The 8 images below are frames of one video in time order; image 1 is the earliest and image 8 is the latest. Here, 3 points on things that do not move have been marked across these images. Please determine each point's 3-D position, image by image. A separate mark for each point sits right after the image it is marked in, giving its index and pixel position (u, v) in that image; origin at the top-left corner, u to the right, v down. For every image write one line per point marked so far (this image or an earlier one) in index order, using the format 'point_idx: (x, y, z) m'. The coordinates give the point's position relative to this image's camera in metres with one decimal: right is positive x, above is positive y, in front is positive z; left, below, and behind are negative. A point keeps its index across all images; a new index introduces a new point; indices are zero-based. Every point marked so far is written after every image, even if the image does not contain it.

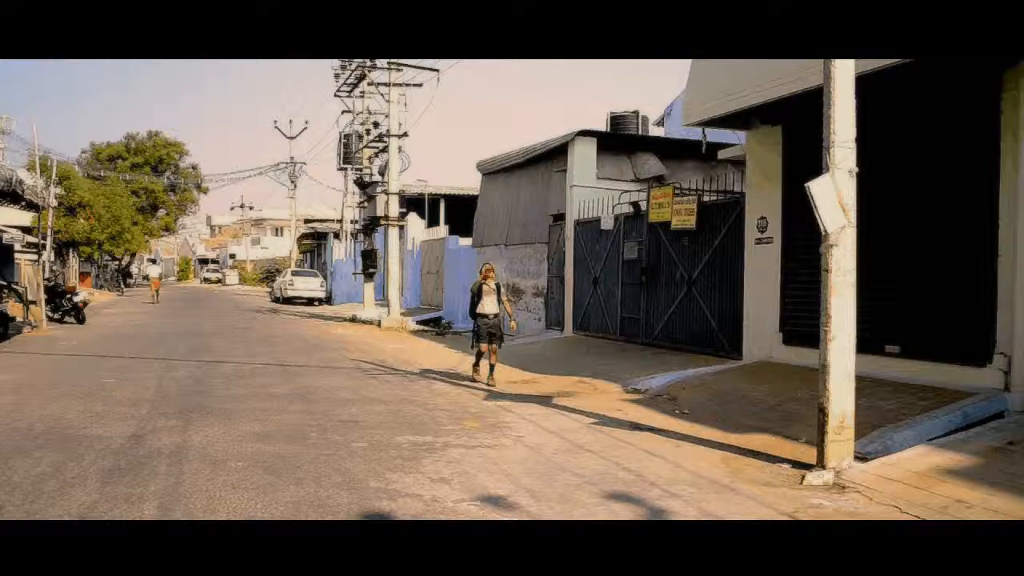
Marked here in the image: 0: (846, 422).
0: (+1.9, -0.8, +6.1) m
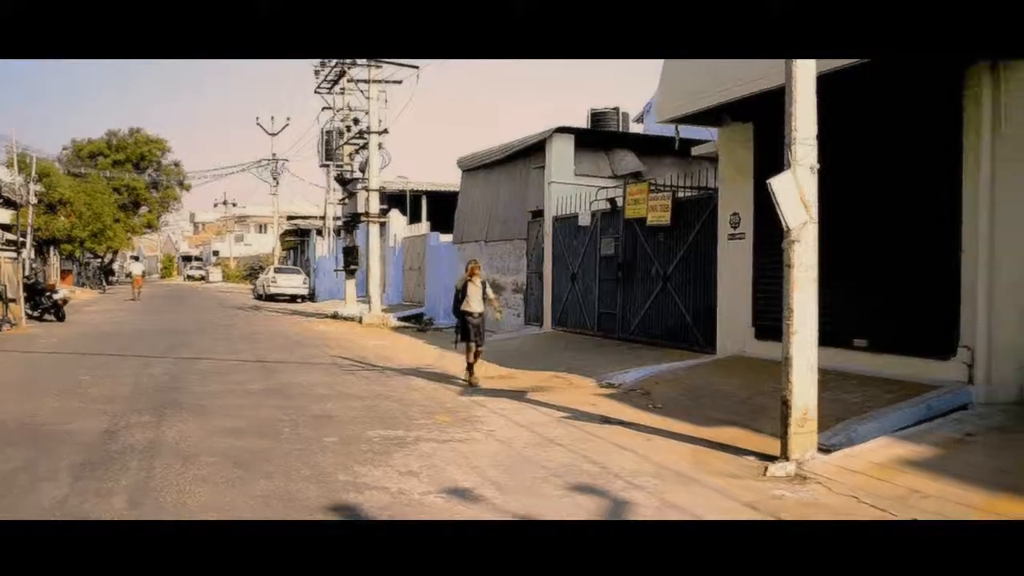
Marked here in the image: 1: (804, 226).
0: (+1.7, -0.7, +6.2) m
1: (+1.7, +0.4, +6.2) m
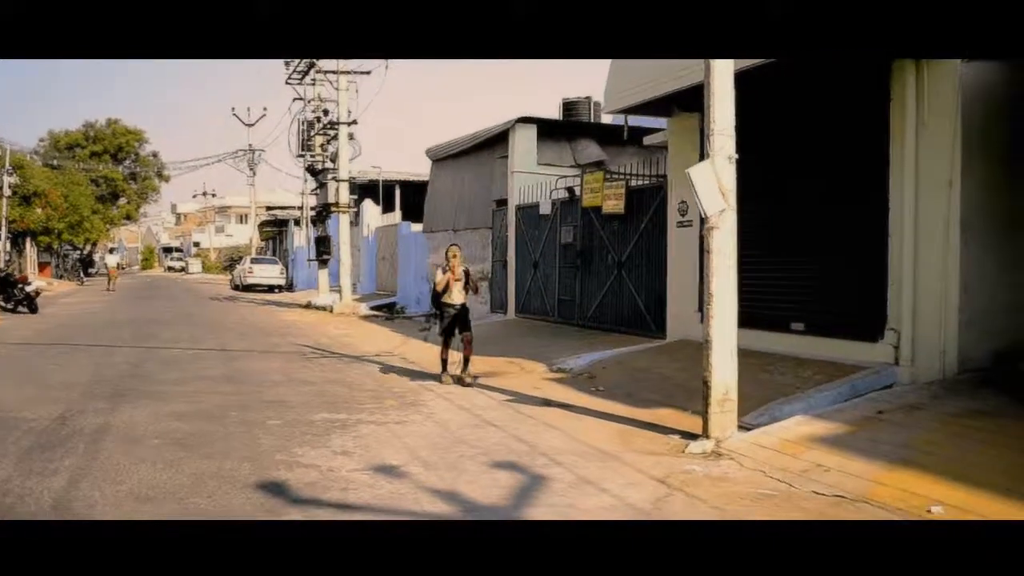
0: (+1.3, -0.6, +6.5) m
1: (+1.3, +0.4, +6.5) m
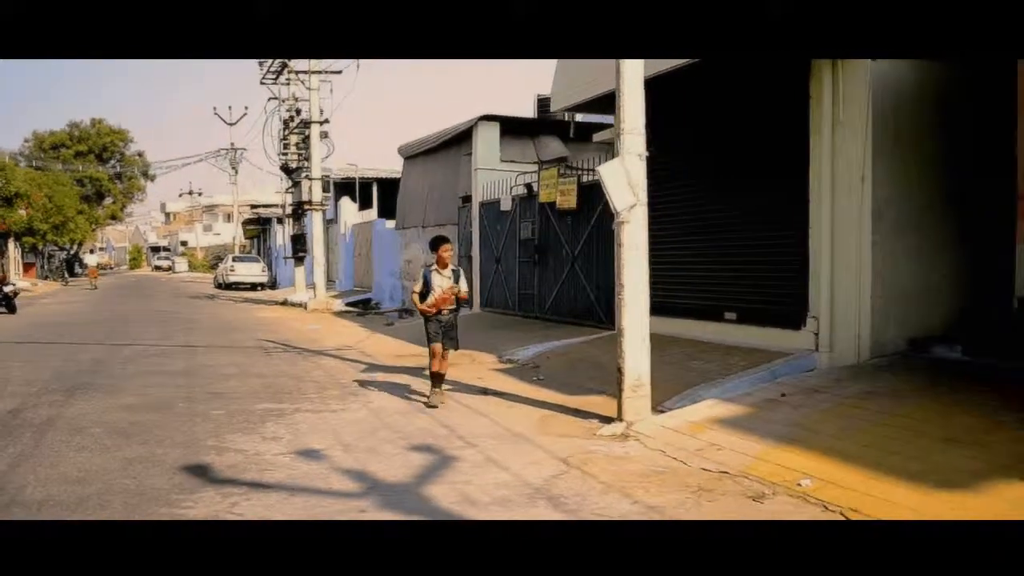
0: (+0.8, -0.6, +6.9) m
1: (+0.8, +0.5, +6.8) m
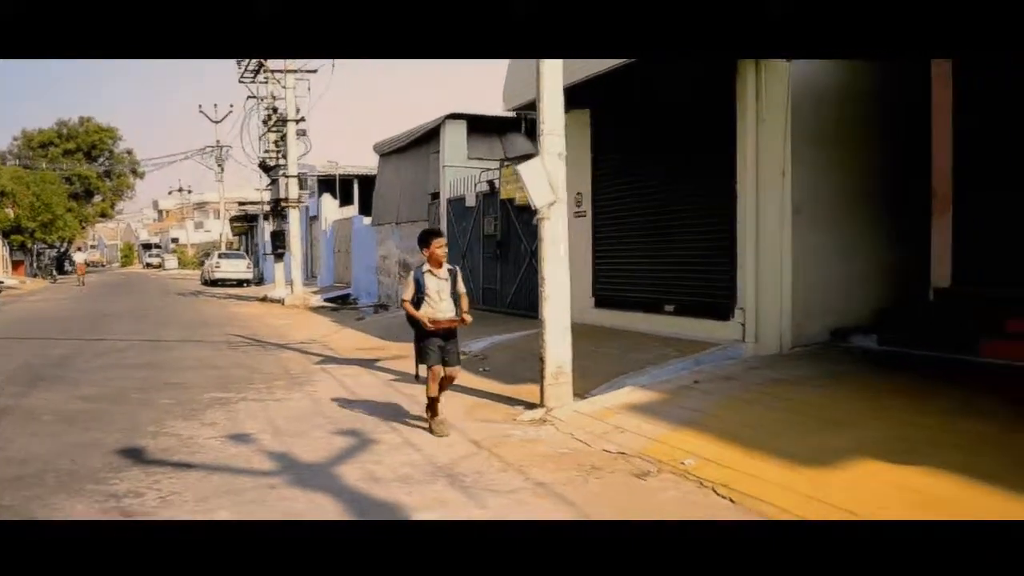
0: (+0.3, -0.5, +7.3) m
1: (+0.3, +0.6, +7.2) m
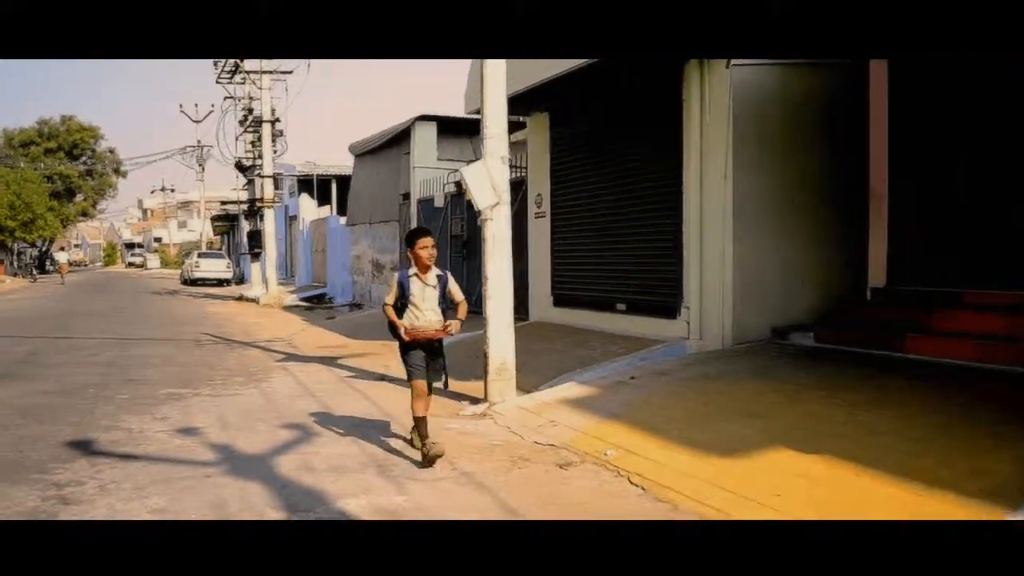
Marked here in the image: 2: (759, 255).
0: (0.0, -0.5, +7.5) m
1: (-0.1, +0.6, +7.5) m
2: (+2.0, +0.3, +8.8) m
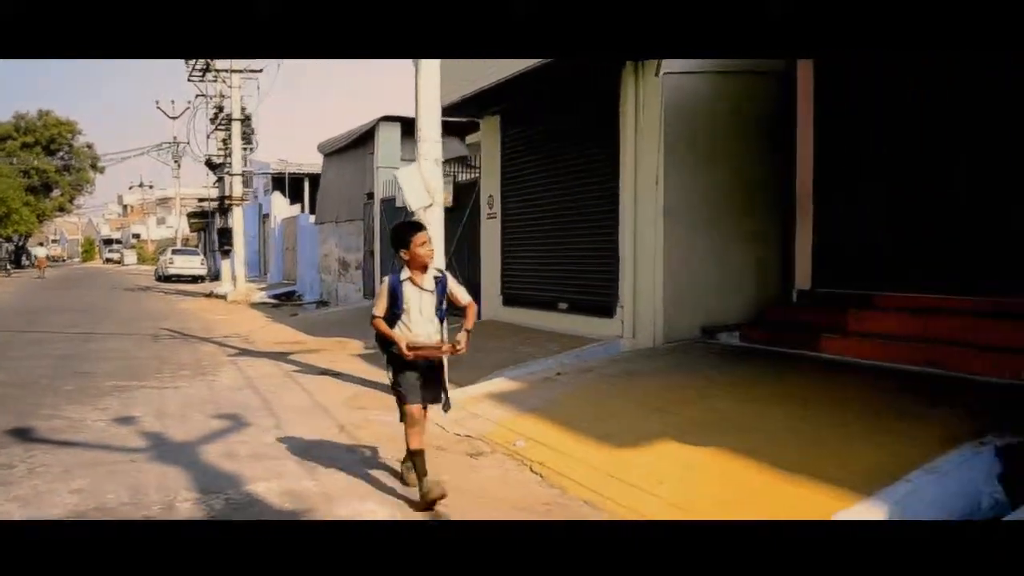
0: (-0.5, -0.5, +7.8) m
1: (-0.6, +0.6, +7.8) m
2: (+1.5, +0.3, +9.2) m
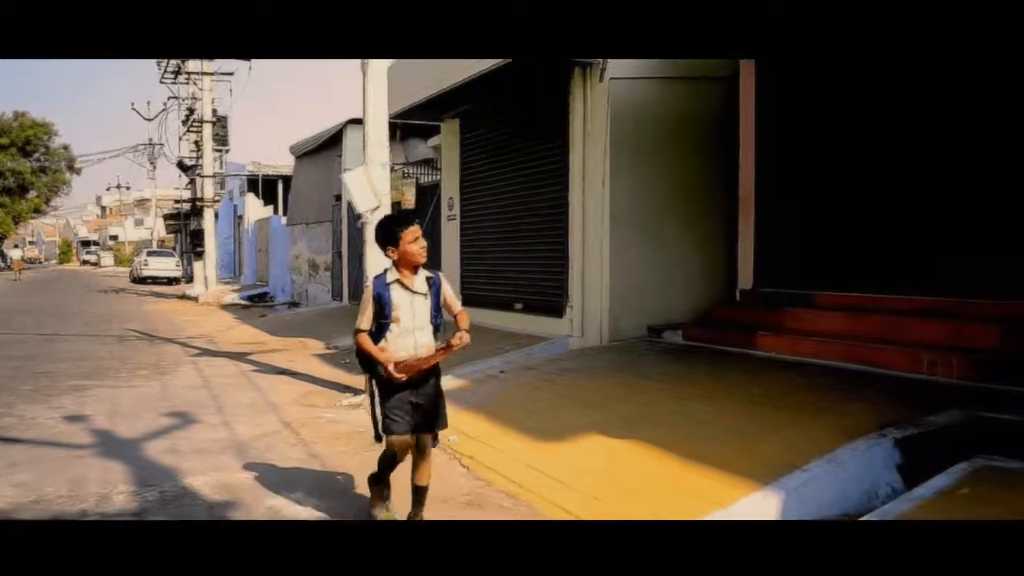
0: (-1.0, -0.5, +8.0) m
1: (-1.0, +0.6, +8.0) m
2: (+1.1, +0.3, +9.4) m
